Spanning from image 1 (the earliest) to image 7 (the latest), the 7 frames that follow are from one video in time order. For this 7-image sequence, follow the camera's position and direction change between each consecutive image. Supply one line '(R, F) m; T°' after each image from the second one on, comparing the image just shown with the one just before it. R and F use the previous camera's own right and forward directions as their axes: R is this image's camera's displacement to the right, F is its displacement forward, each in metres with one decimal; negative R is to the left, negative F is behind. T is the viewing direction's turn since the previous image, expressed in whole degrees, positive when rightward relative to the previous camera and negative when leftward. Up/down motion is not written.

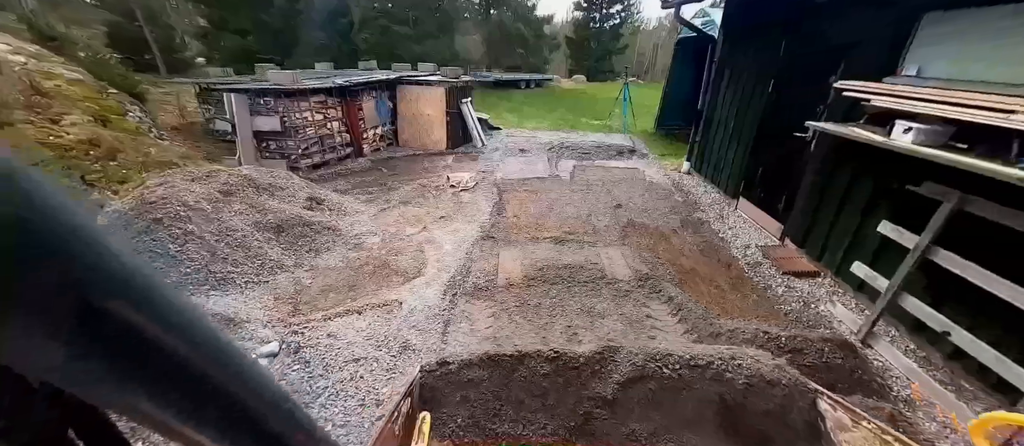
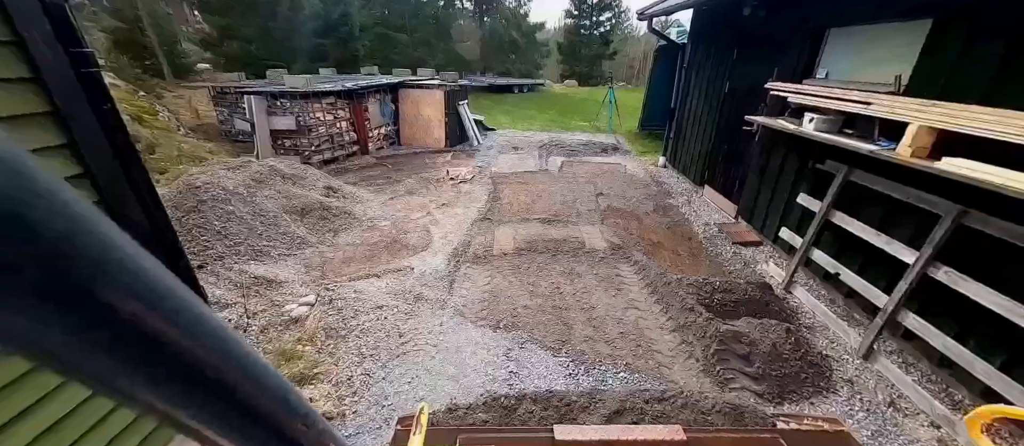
(0.0, -0.9) m; +1°
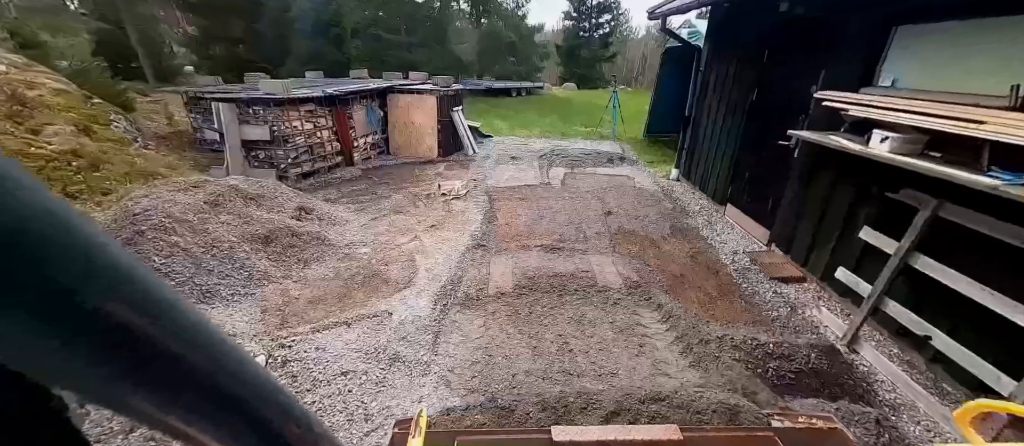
(0.0, +0.8) m; 0°
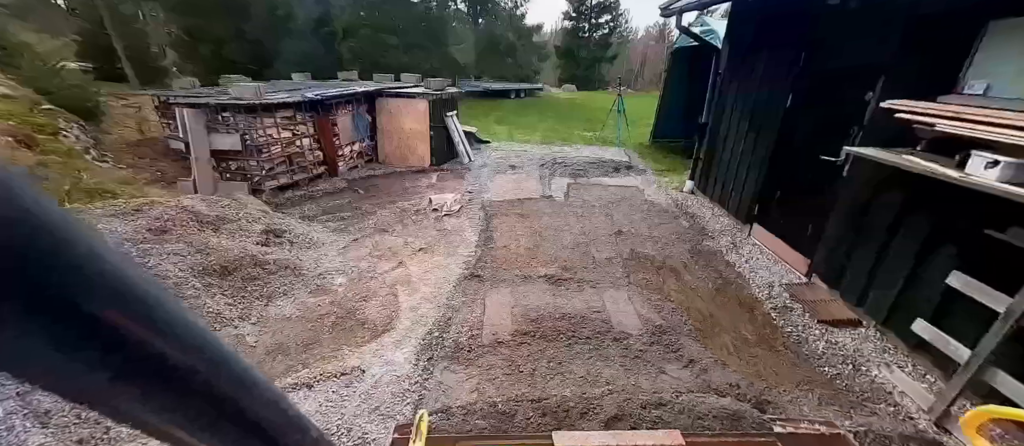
(0.0, +0.8) m; 0°
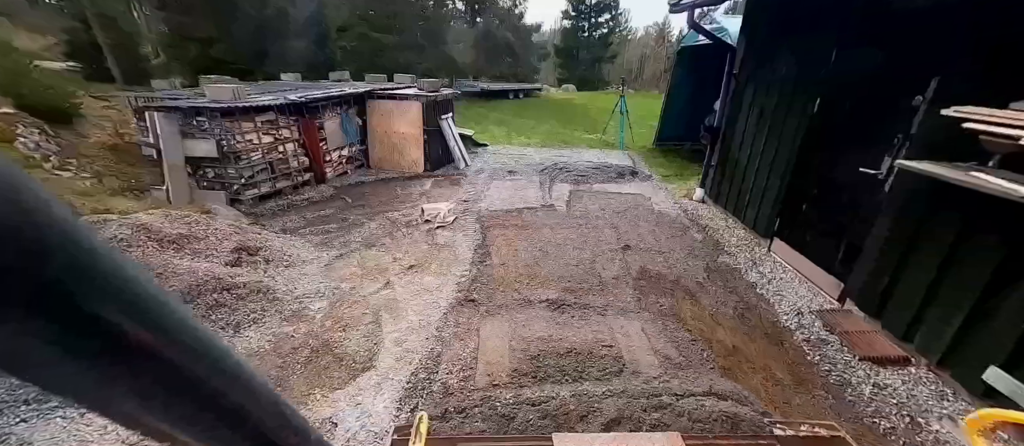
(0.0, +0.5) m; 0°
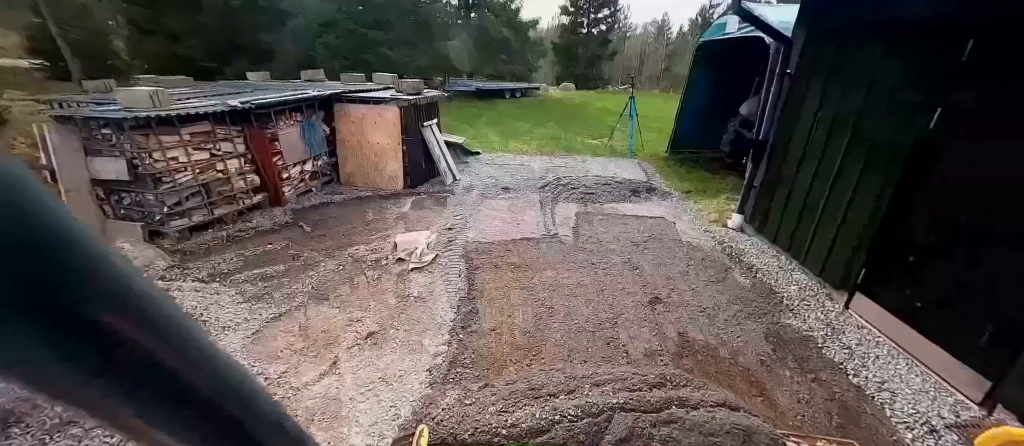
(0.0, +1.4) m; 0°
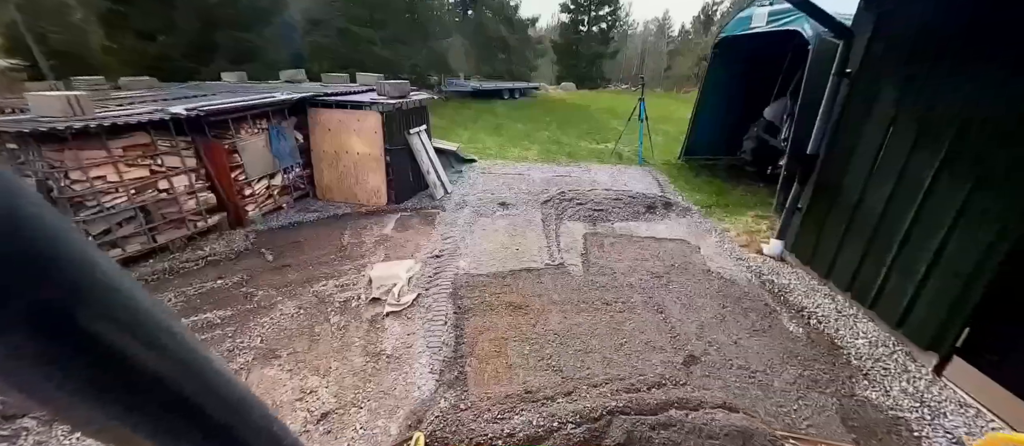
(0.0, +0.9) m; 0°
